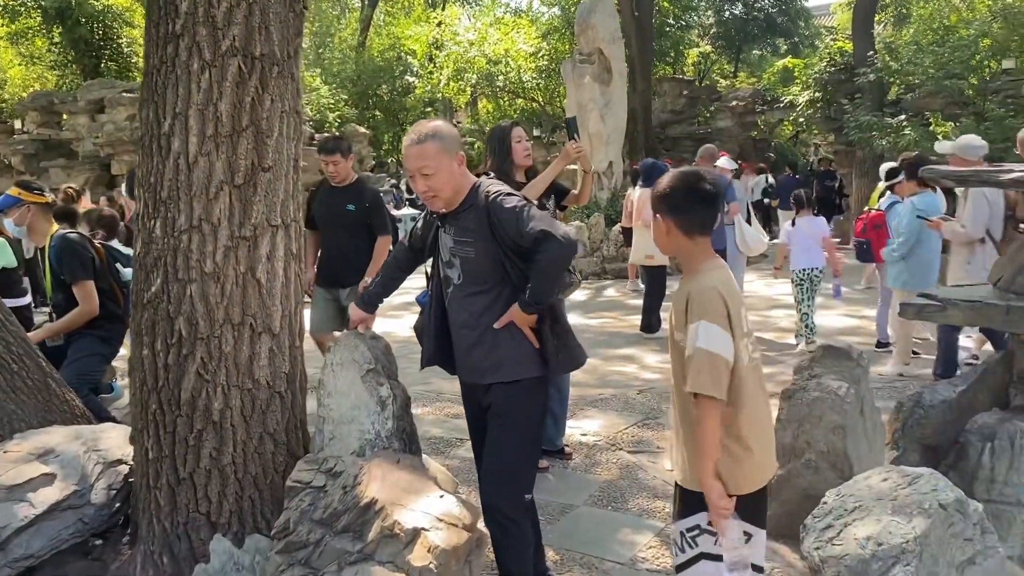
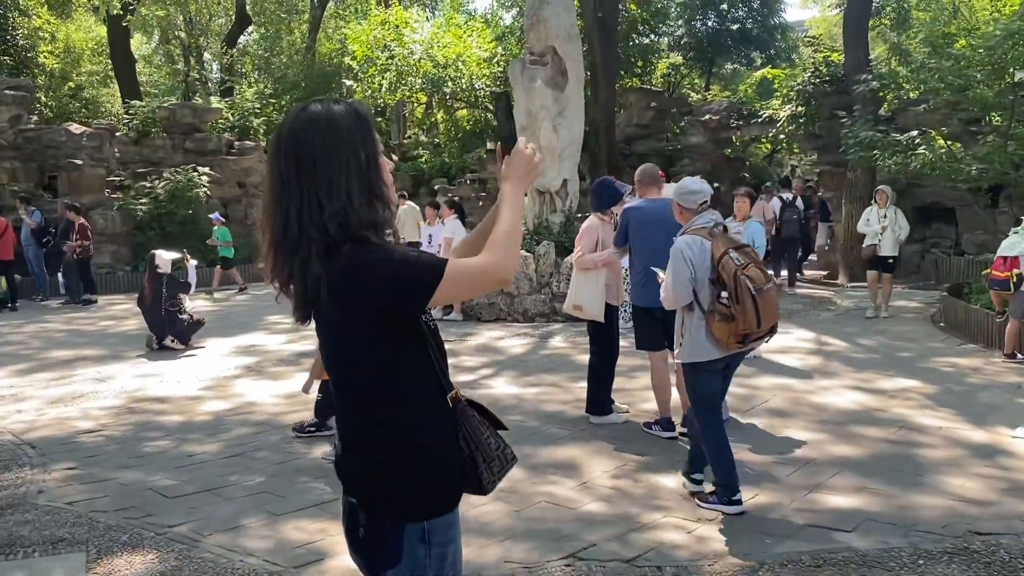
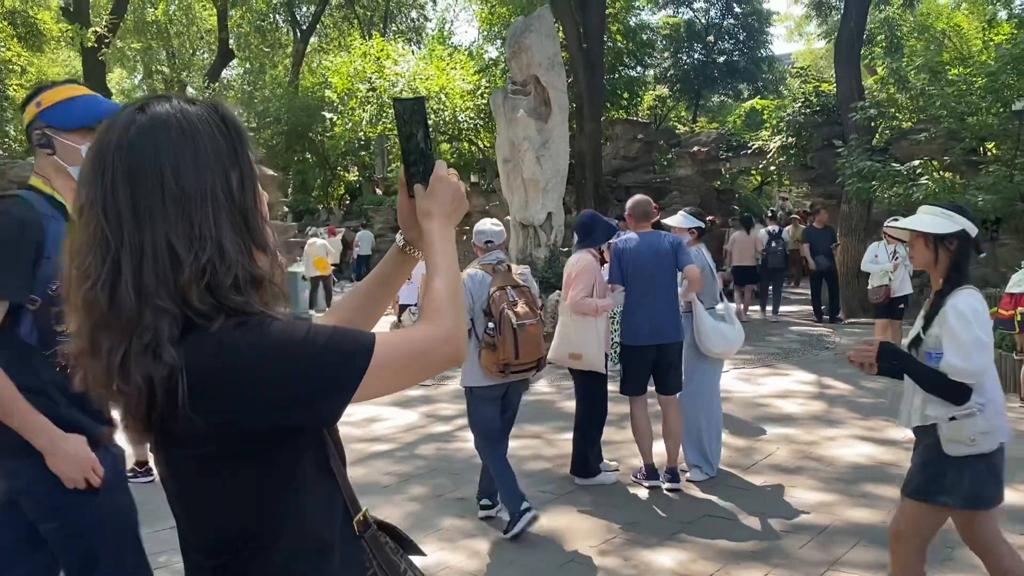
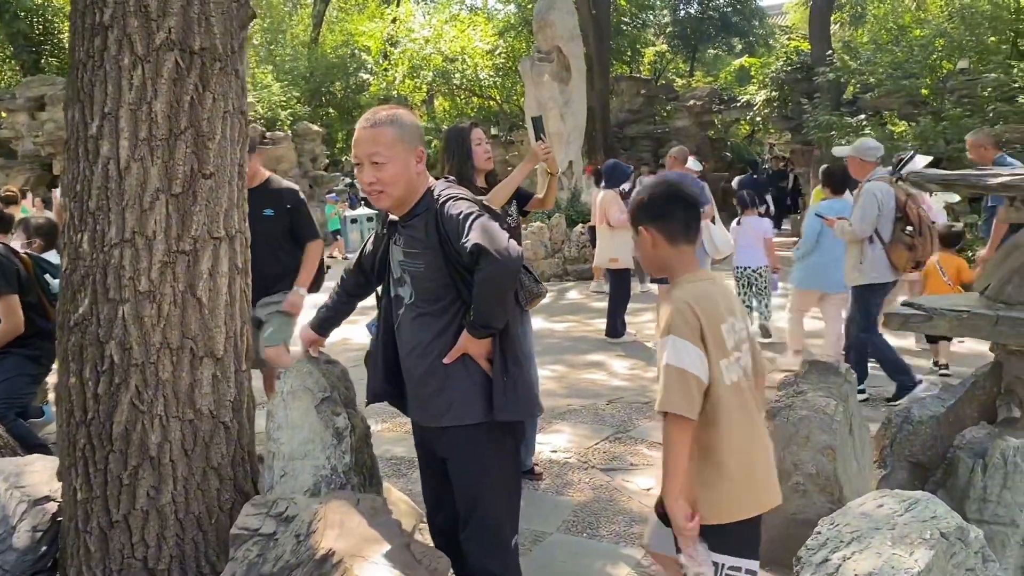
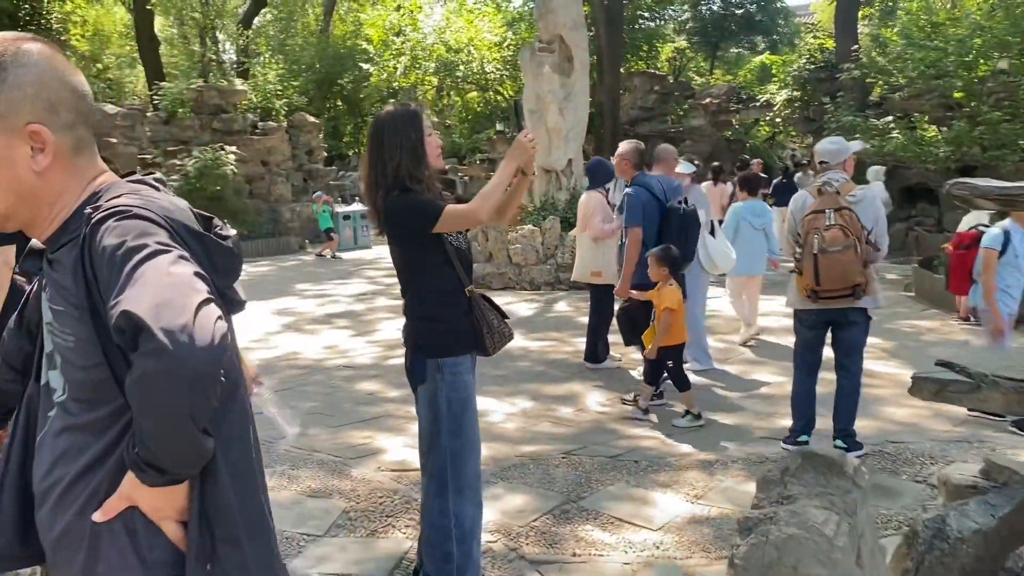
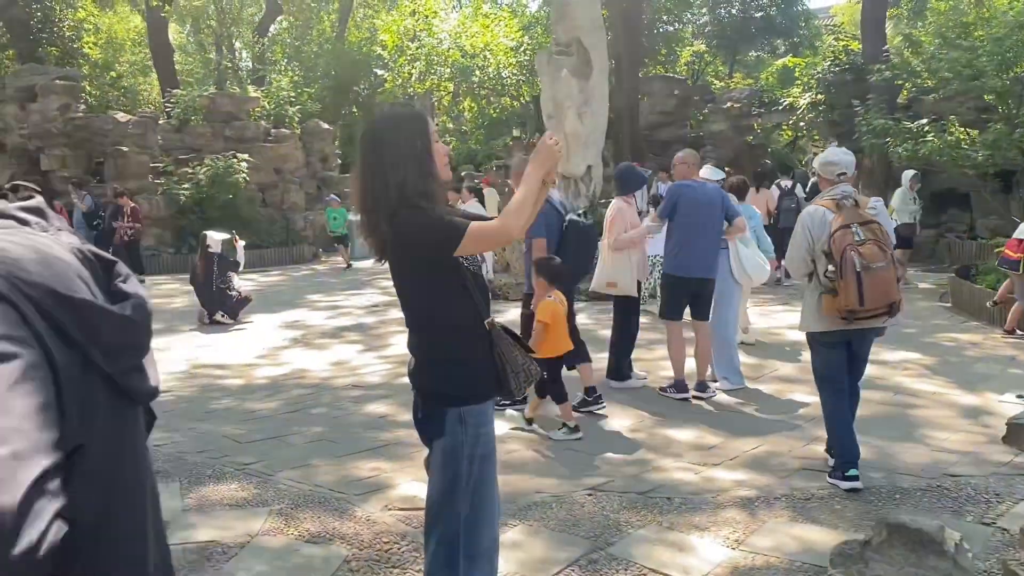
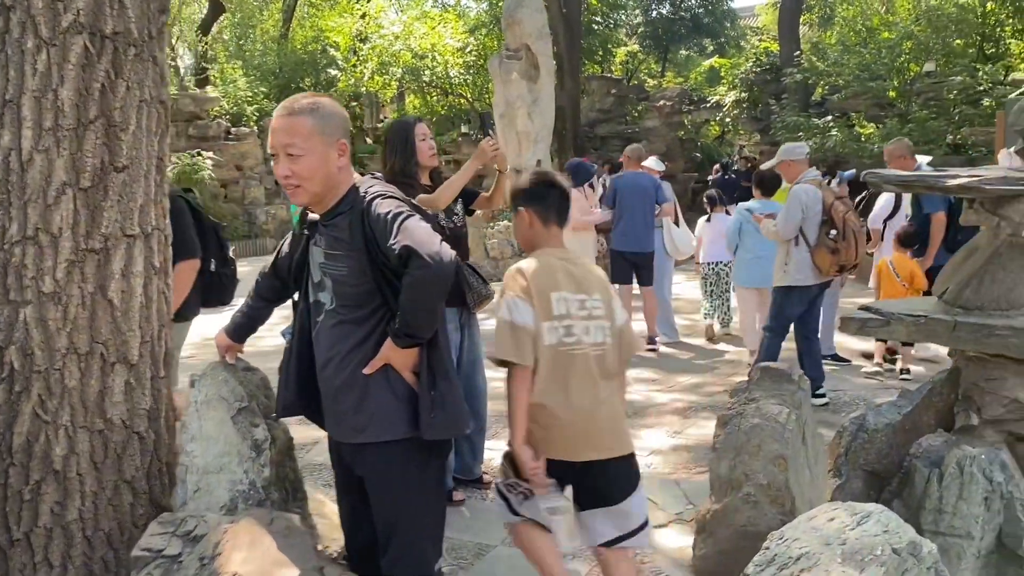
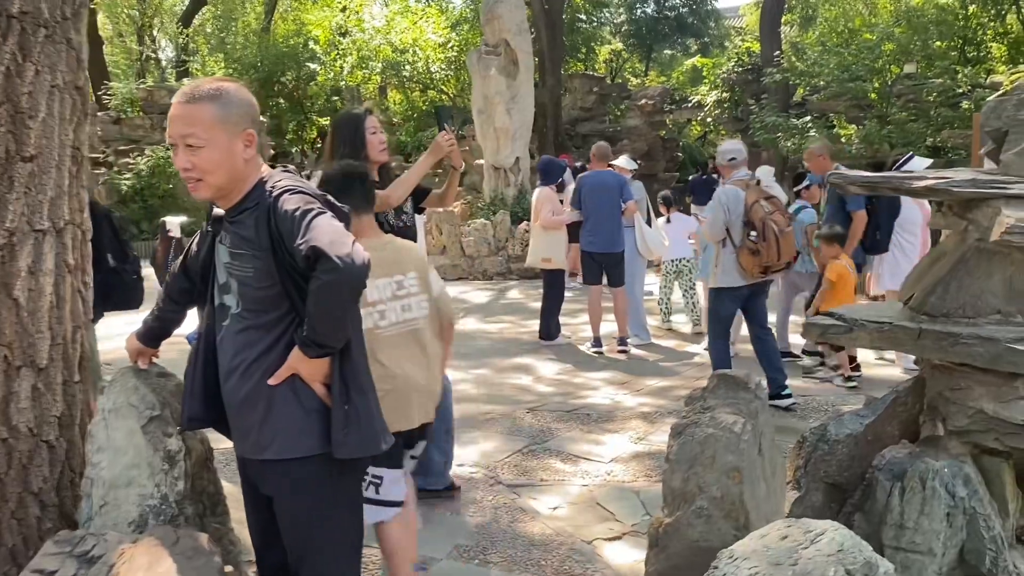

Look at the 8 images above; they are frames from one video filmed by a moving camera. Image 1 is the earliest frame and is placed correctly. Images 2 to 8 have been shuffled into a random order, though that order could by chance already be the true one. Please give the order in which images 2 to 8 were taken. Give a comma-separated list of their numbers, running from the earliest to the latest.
4, 7, 8, 5, 6, 2, 3
